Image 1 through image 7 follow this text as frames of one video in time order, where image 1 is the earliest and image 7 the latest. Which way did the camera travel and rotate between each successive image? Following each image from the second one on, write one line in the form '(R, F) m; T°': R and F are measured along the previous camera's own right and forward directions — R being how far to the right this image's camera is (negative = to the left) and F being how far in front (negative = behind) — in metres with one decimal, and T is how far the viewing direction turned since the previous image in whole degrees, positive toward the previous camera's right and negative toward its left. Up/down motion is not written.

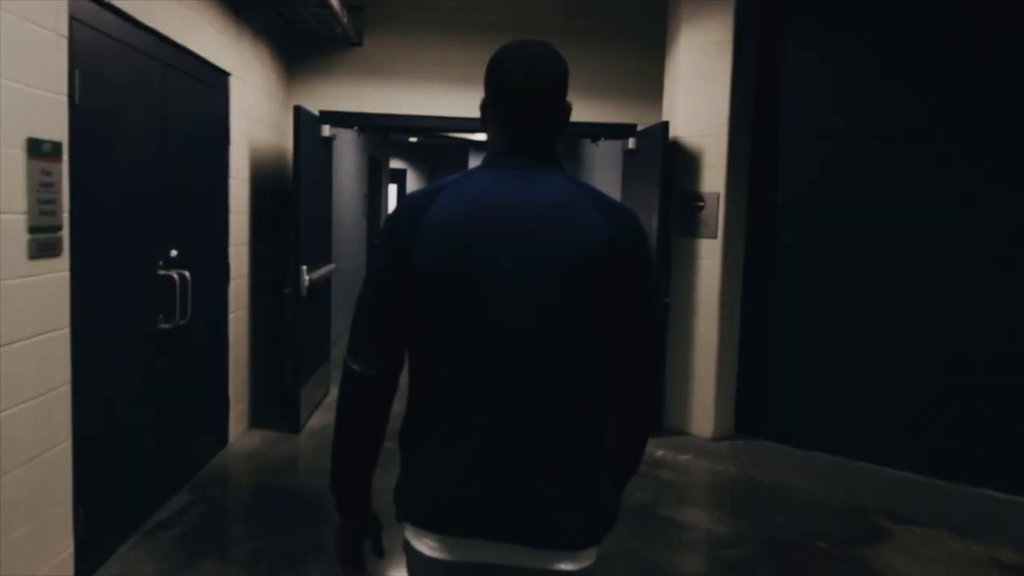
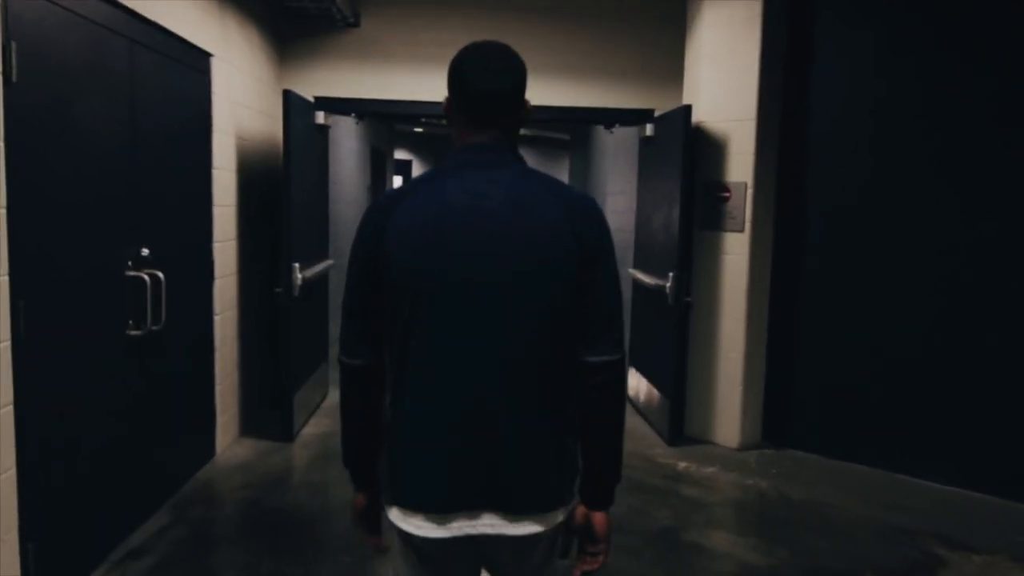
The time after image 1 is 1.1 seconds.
(0.0, +0.4) m; -1°
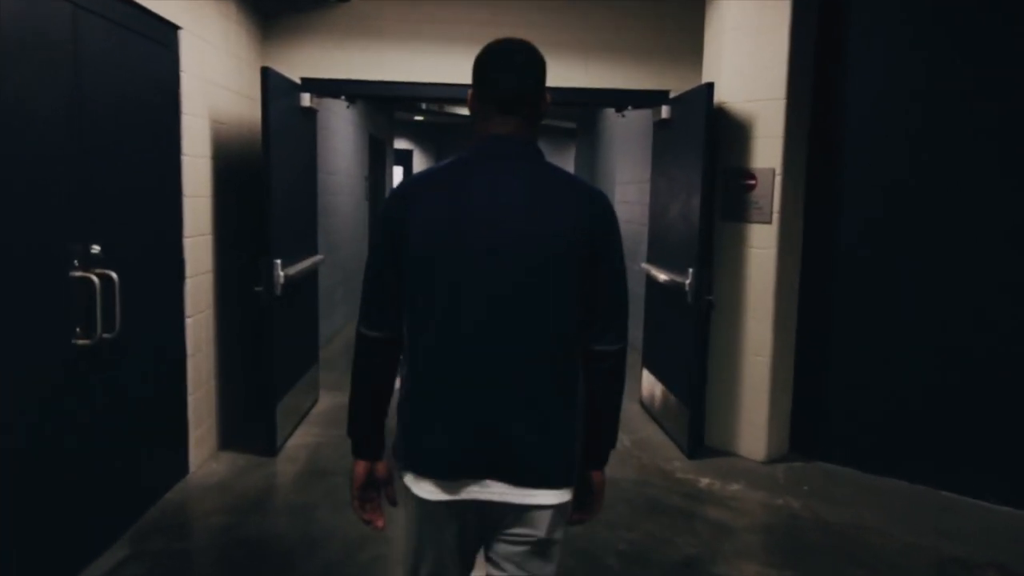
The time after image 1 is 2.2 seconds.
(0.0, +0.4) m; 0°
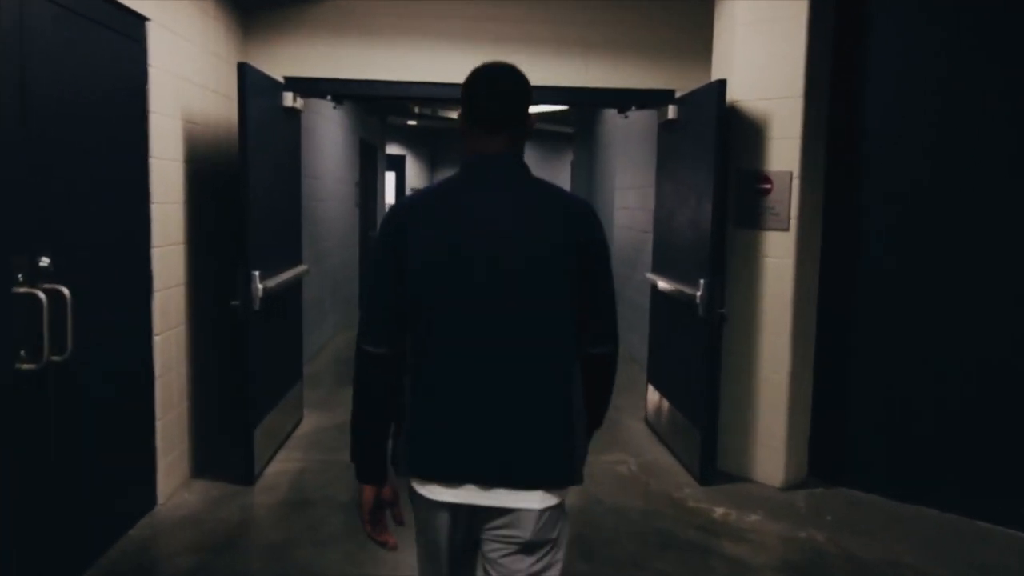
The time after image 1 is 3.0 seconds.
(0.0, +0.3) m; 0°
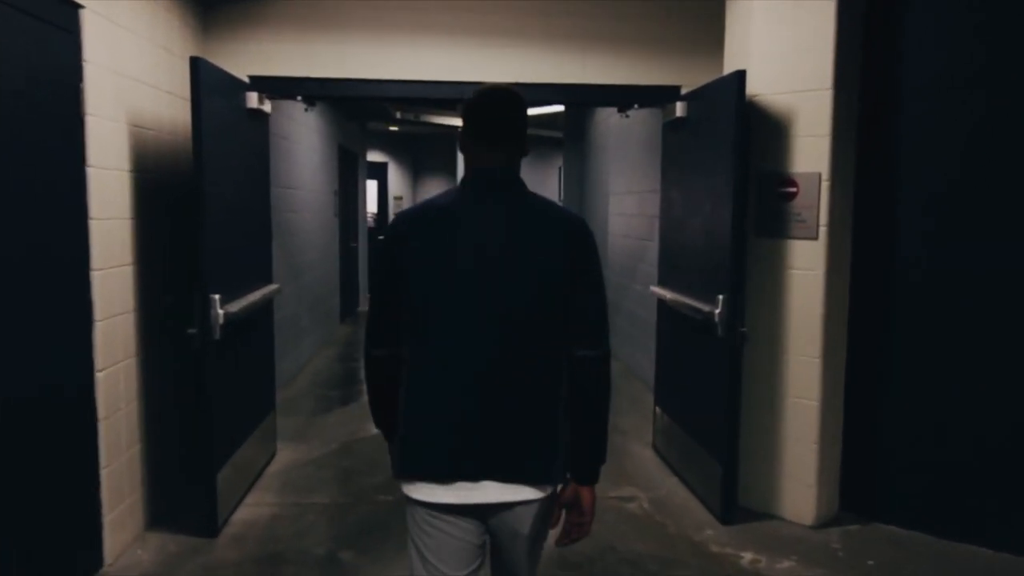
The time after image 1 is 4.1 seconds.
(-0.1, +0.4) m; +1°
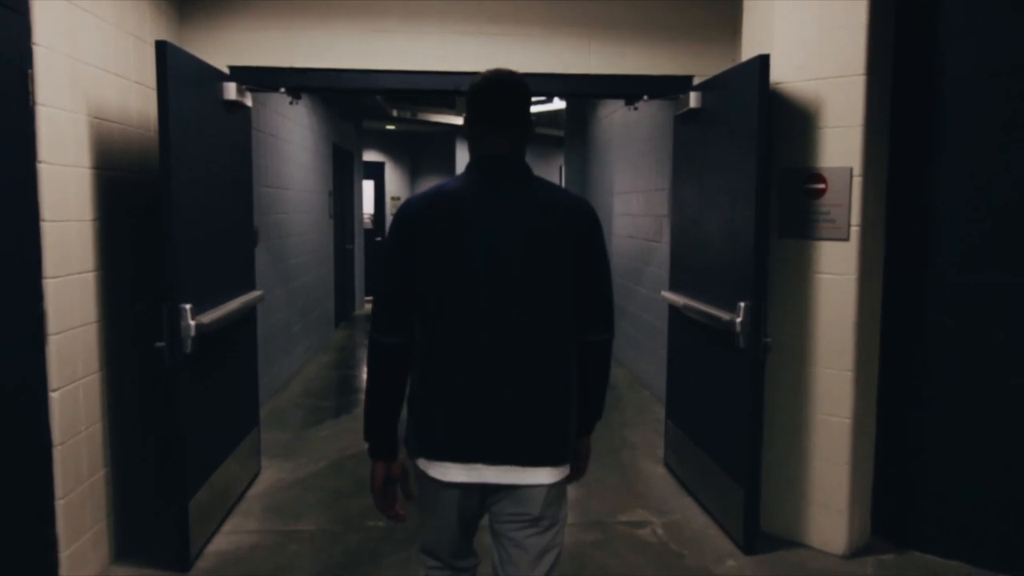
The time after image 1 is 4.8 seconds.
(0.0, +0.3) m; 0°
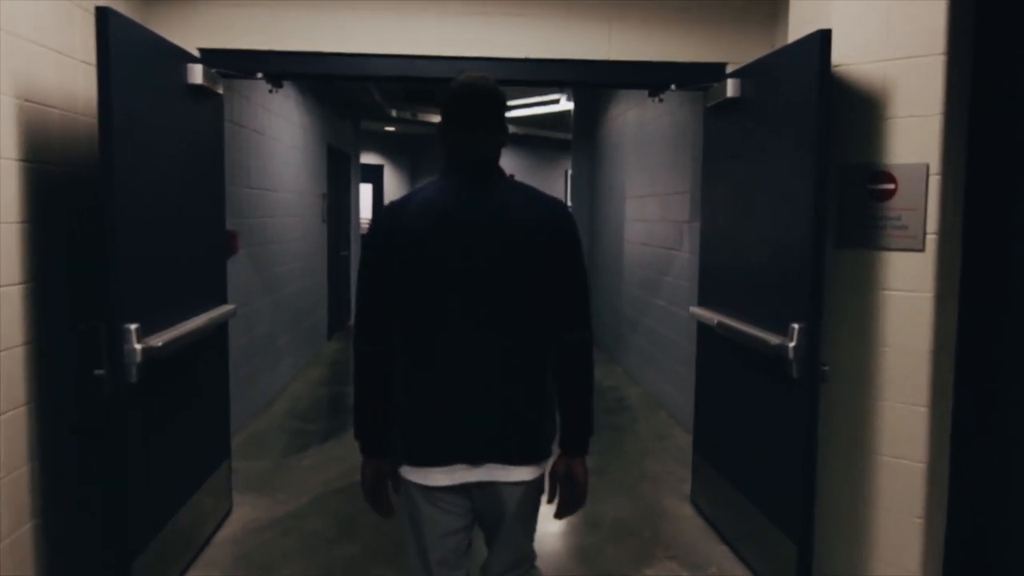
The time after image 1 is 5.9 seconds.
(0.0, +0.5) m; 0°
